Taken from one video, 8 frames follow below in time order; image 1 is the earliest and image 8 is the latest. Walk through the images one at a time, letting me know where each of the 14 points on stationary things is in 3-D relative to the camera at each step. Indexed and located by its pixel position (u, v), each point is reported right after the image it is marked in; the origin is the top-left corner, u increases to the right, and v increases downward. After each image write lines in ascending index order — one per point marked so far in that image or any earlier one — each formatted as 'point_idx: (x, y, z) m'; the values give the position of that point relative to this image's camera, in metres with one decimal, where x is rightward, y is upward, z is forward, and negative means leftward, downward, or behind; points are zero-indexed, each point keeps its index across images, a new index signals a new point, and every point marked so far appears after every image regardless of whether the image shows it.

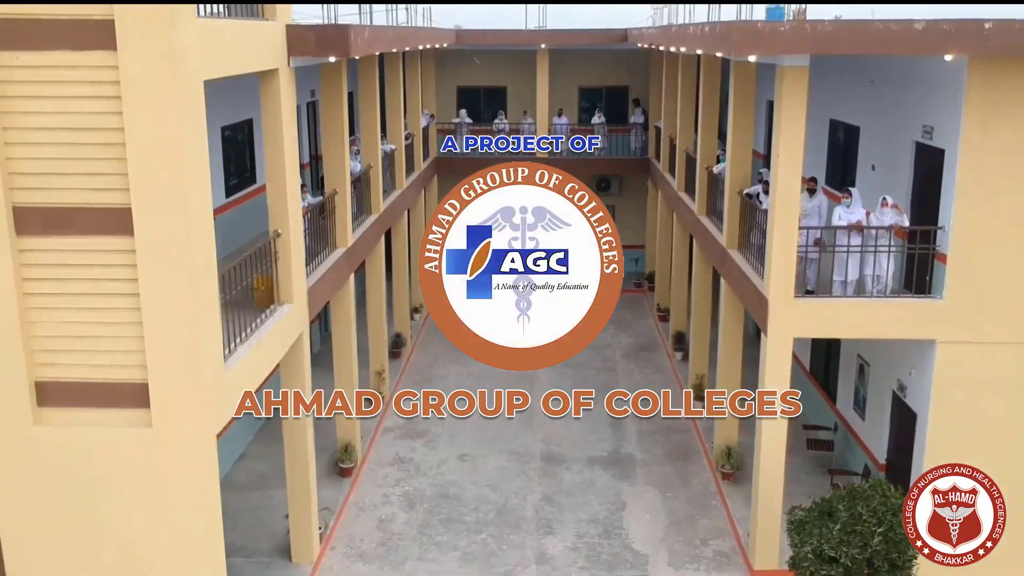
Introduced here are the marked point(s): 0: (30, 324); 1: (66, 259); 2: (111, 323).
0: (-3.6, -0.3, +7.6) m
1: (-3.2, +0.2, +7.4) m
2: (-3.0, -0.3, +7.6) m
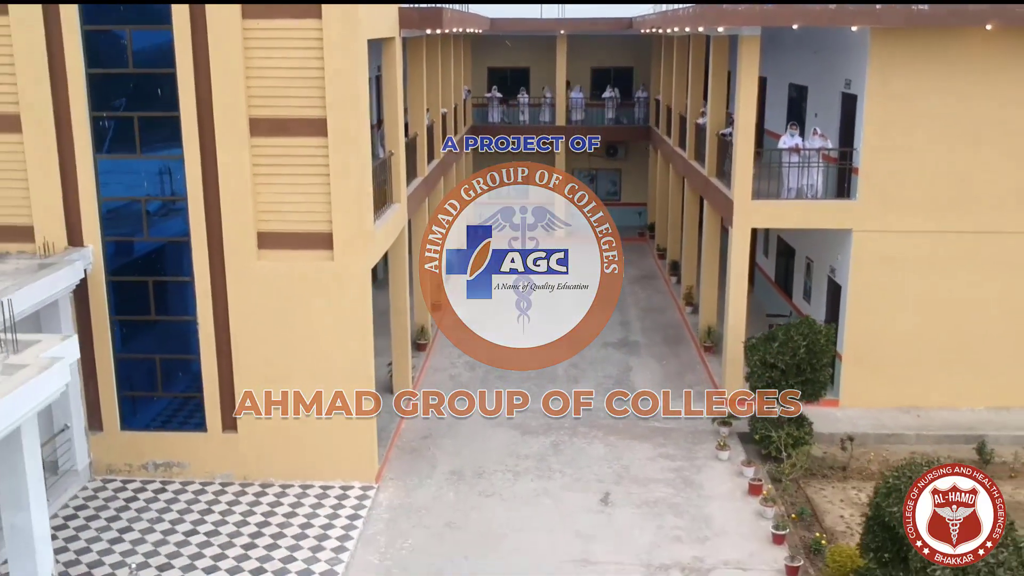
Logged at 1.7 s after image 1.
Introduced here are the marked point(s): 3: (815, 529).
0: (-3.0, +1.1, +12.0) m
1: (-2.6, +1.6, +11.8) m
2: (-2.4, +1.1, +12.0) m
3: (+3.5, -2.8, +11.8) m
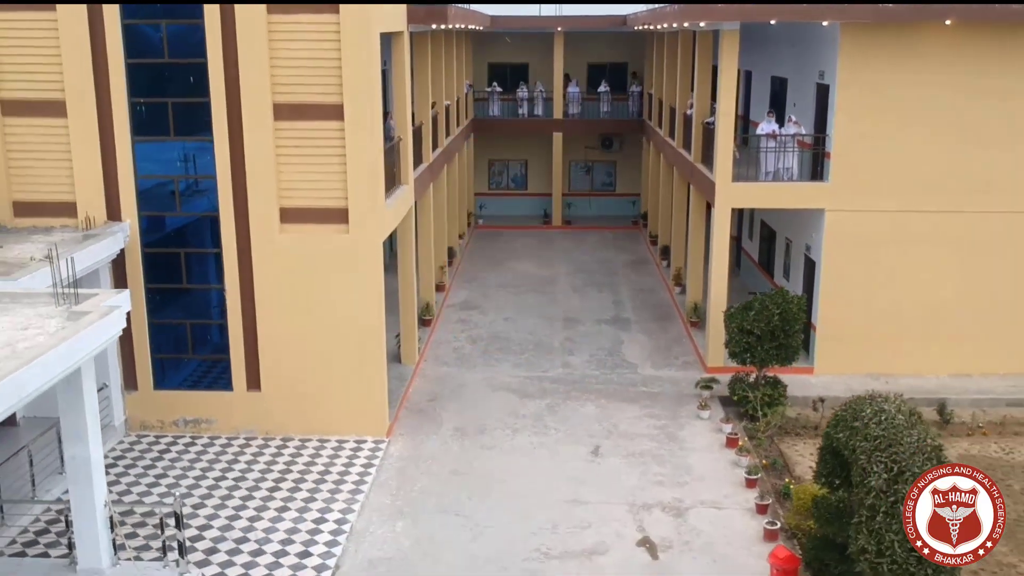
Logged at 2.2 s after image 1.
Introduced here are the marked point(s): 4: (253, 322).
0: (-3.0, +1.5, +13.3) m
1: (-2.7, +2.0, +13.1) m
2: (-2.4, +1.5, +13.2) m
3: (+3.5, -2.4, +13.0) m
4: (-3.5, -0.5, +13.7) m
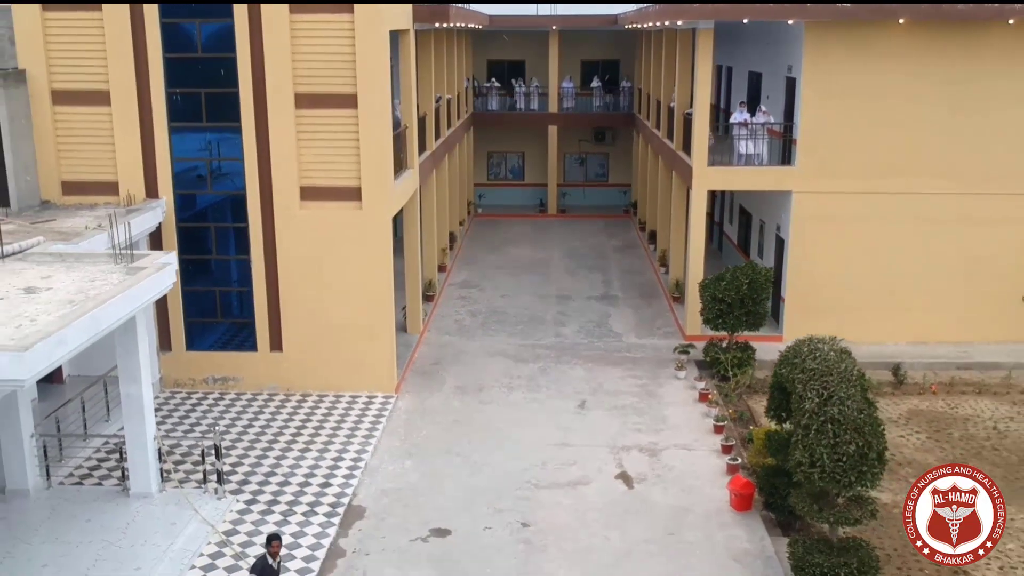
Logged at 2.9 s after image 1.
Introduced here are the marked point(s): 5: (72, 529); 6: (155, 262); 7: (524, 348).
0: (-3.1, +1.9, +14.9) m
1: (-2.7, +2.4, +14.7) m
2: (-2.4, +1.9, +14.8) m
3: (+3.4, -2.0, +14.7) m
4: (-3.6, 0.0, +15.4) m
5: (-4.8, -2.6, +11.2) m
6: (-3.9, +0.3, +11.2) m
7: (+0.2, -1.1, +18.0) m
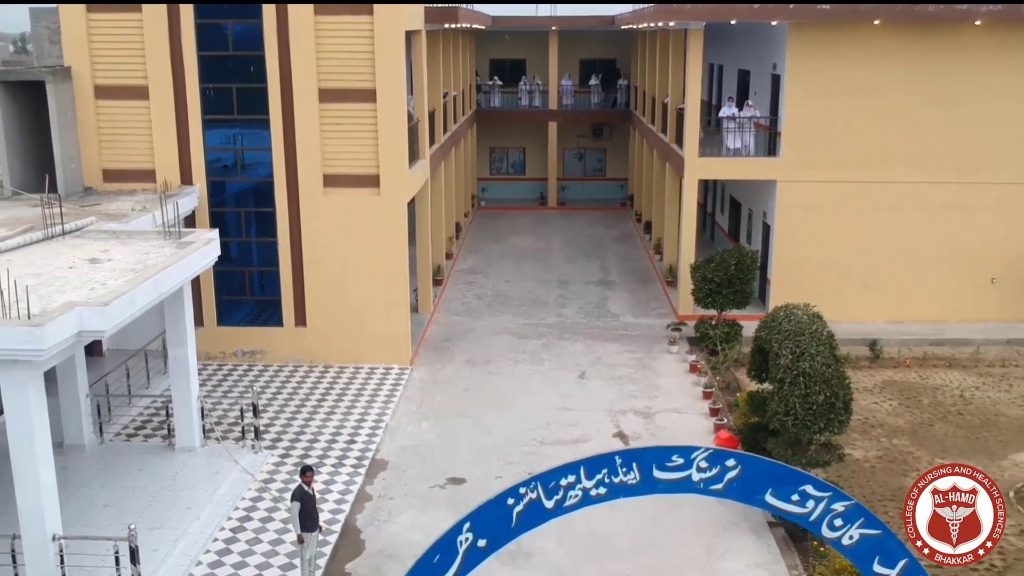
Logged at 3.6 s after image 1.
0: (-3.0, +2.2, +16.2) m
1: (-2.6, +2.8, +16.0) m
2: (-2.3, +2.3, +16.1) m
3: (+3.5, -1.7, +16.0) m
4: (-3.5, +0.3, +16.7) m
5: (-4.7, -2.3, +12.5) m
6: (-3.8, +0.6, +12.5) m
7: (+0.3, -0.7, +19.3) m
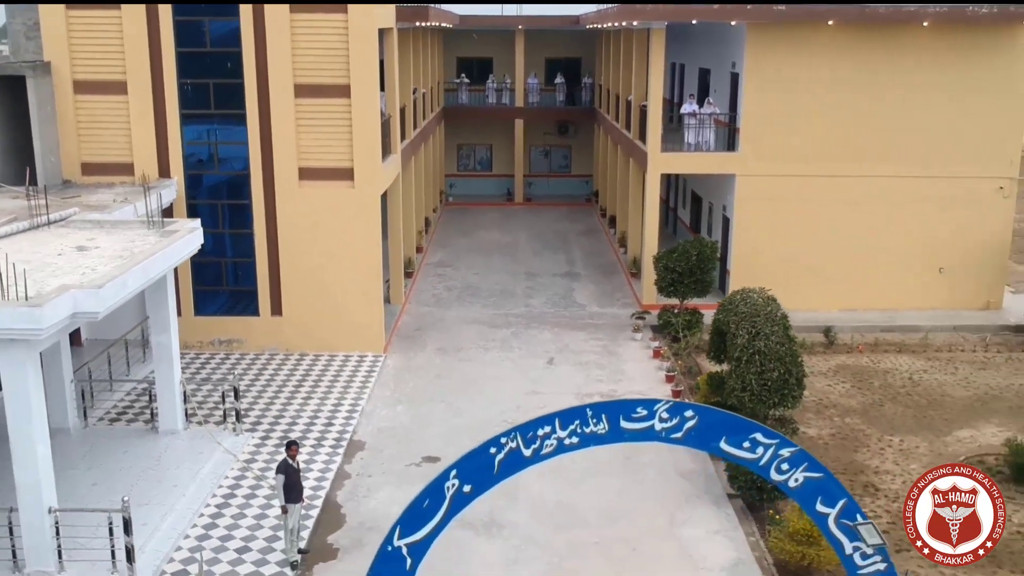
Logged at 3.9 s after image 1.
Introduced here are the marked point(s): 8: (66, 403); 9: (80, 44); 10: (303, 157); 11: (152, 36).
0: (-3.5, +2.4, +16.7) m
1: (-3.1, +2.9, +16.5) m
2: (-2.8, +2.4, +16.6) m
3: (+3.0, -1.5, +16.7) m
4: (-4.0, +0.4, +17.1) m
5: (-5.1, -2.2, +12.9) m
6: (-4.2, +0.8, +13.0) m
7: (-0.3, -0.6, +19.9) m
8: (-5.9, -1.5, +13.5) m
9: (-7.0, +3.9, +16.5) m
10: (-3.4, +2.2, +16.7) m
11: (-5.8, +4.0, +16.3) m
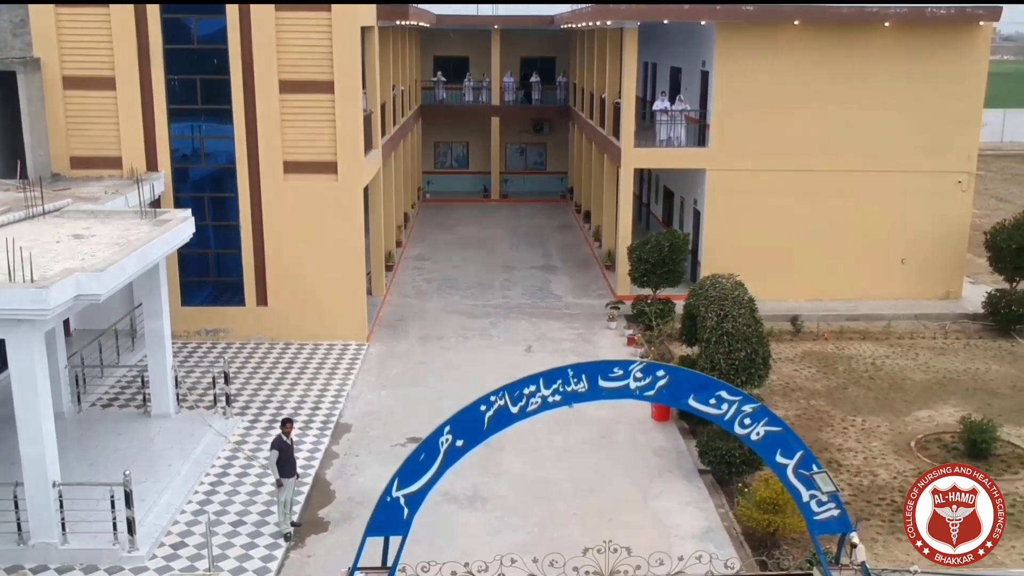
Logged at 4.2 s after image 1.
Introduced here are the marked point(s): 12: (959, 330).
0: (-3.8, +2.6, +17.2) m
1: (-3.5, +3.1, +17.0) m
2: (-3.2, +2.6, +17.2) m
3: (+2.7, -1.3, +17.4) m
4: (-4.3, +0.6, +17.6) m
5: (-5.3, -2.0, +13.4) m
6: (-4.4, +0.9, +13.5) m
7: (-0.7, -0.4, +20.5) m
8: (-6.2, -1.4, +14.0) m
9: (-7.3, +4.1, +16.9) m
10: (-3.8, +2.3, +17.2) m
11: (-6.1, +4.2, +16.8) m
12: (+8.6, -0.8, +19.7) m
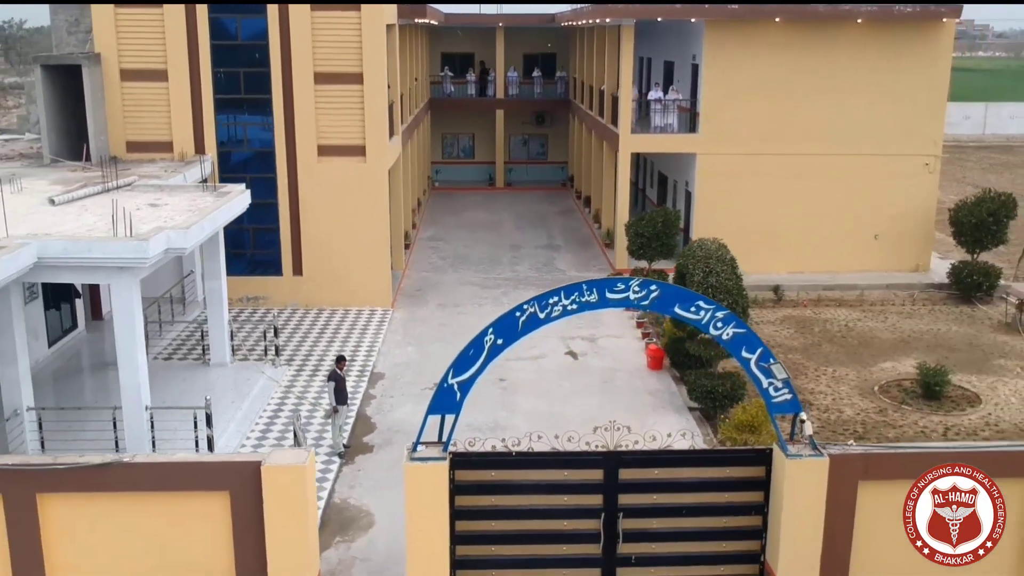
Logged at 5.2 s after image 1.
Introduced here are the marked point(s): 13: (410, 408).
0: (-3.6, +3.1, +19.2) m
1: (-3.3, +3.7, +19.0) m
2: (-3.0, +3.2, +19.2) m
3: (+2.9, -0.7, +19.4) m
4: (-4.1, +1.2, +19.6) m
5: (-5.1, -1.5, +15.4) m
6: (-4.2, +1.5, +15.5) m
7: (-0.5, +0.2, +22.5) m
8: (-6.0, -0.8, +16.0) m
9: (-7.2, +4.6, +18.9) m
10: (-3.6, +2.9, +19.2) m
11: (-5.9, +4.7, +18.8) m
12: (+8.8, -0.2, +21.7) m
13: (-1.5, -1.8, +15.0) m
